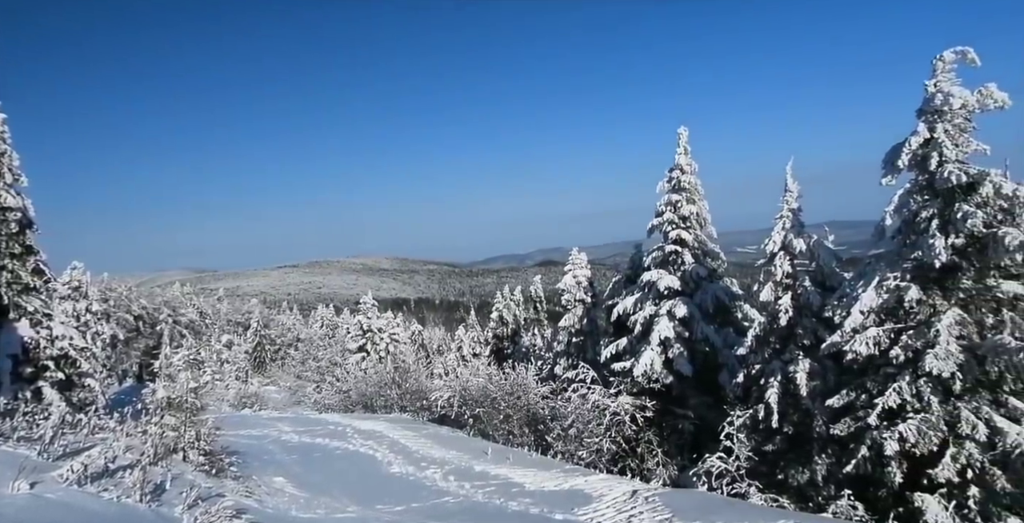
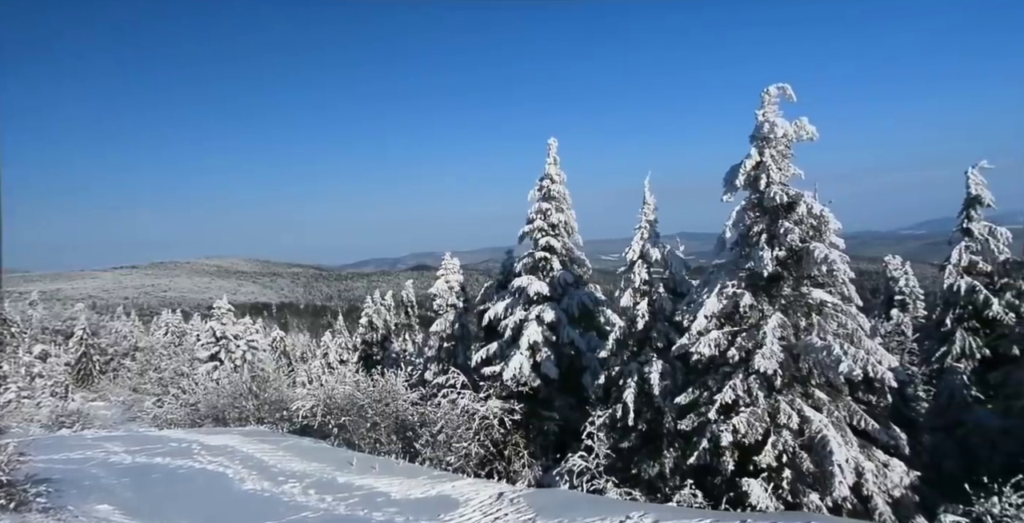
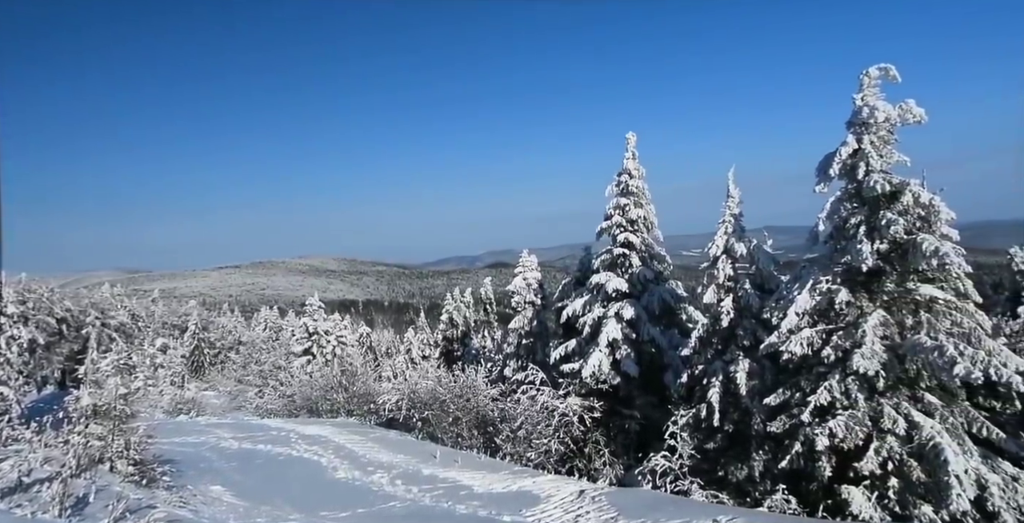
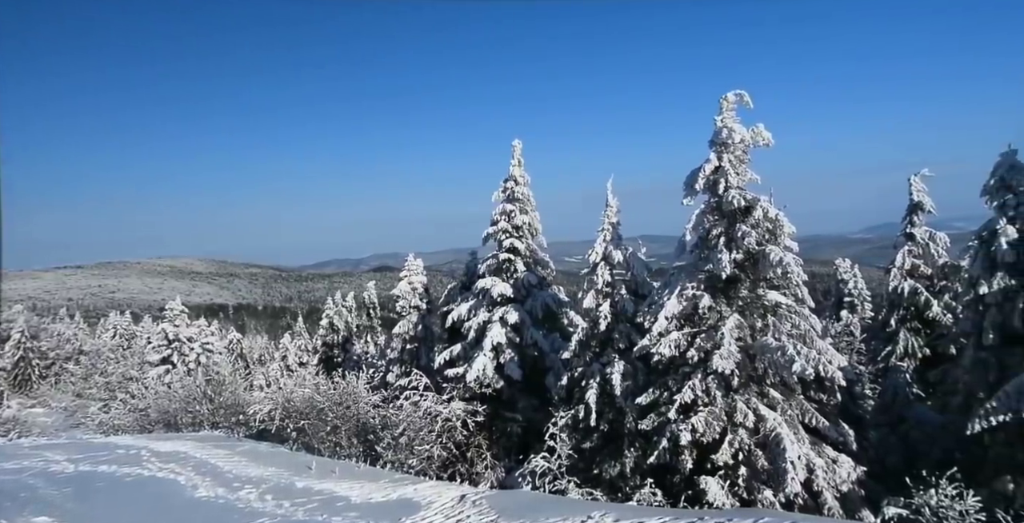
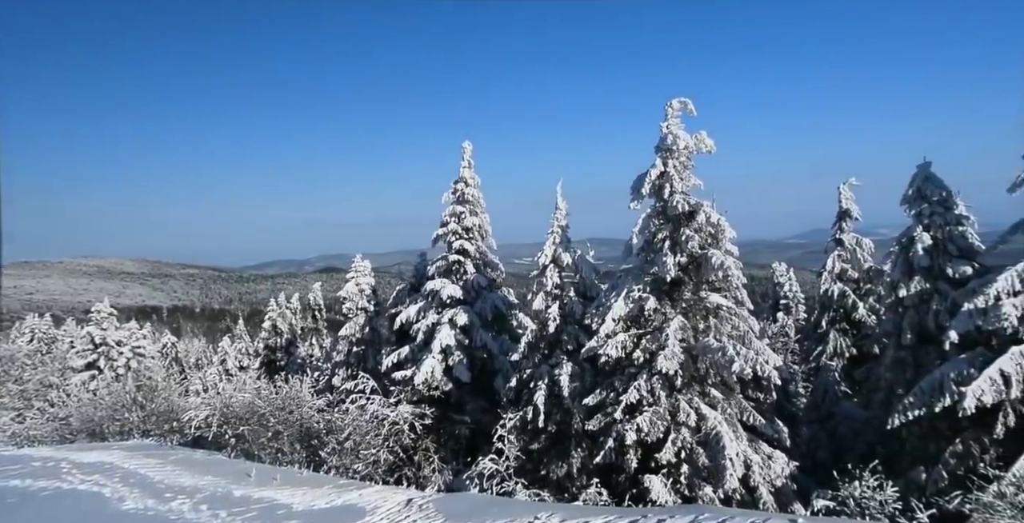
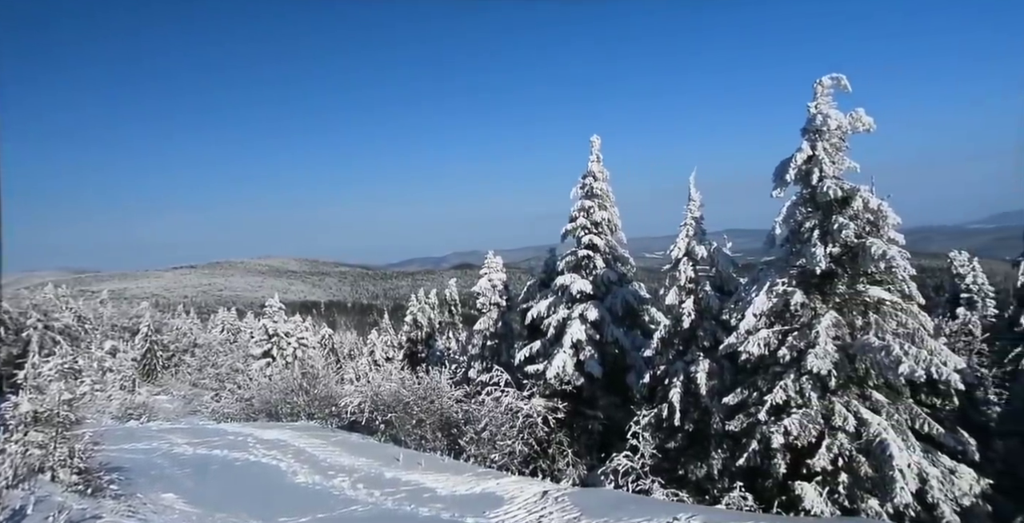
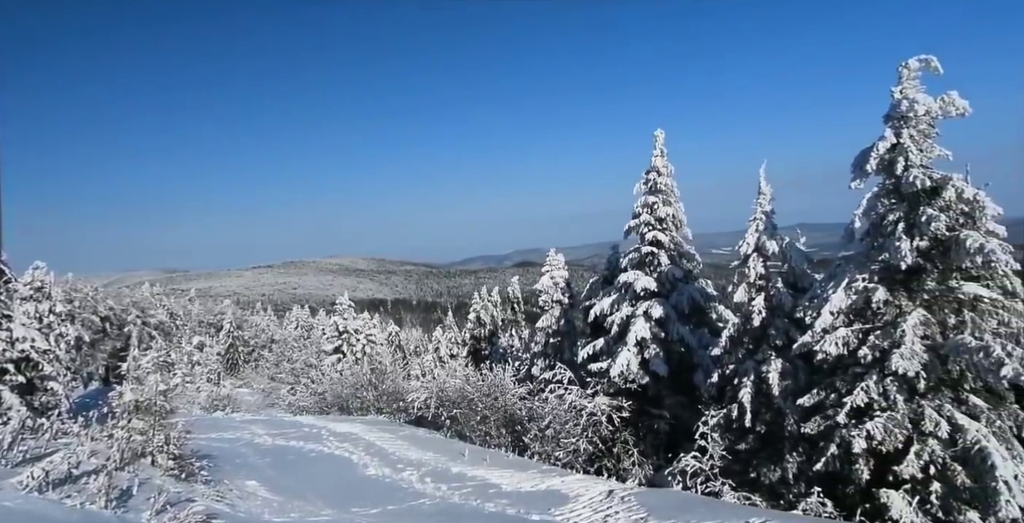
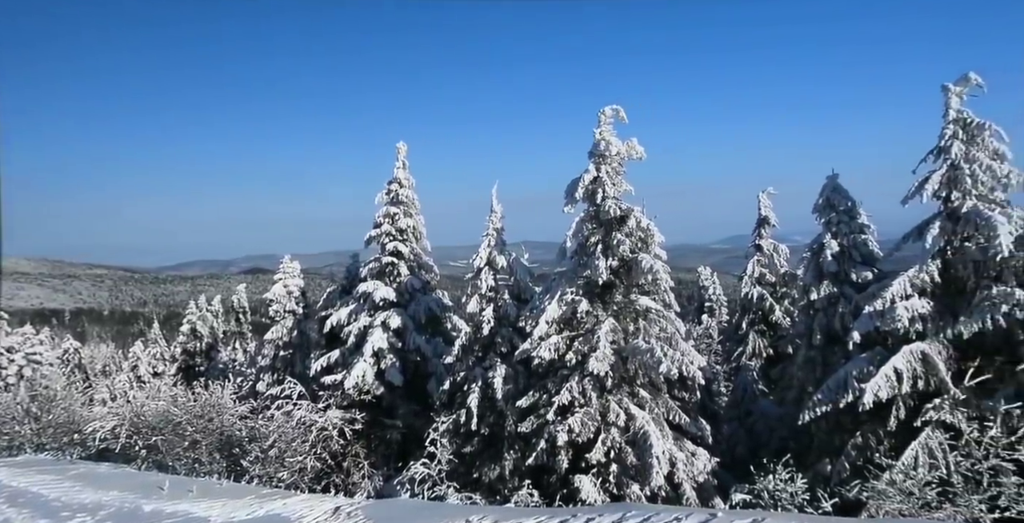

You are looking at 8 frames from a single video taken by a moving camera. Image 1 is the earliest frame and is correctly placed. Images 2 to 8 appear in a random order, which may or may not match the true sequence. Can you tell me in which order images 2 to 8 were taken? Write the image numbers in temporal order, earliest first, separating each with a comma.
7, 3, 6, 2, 4, 5, 8
